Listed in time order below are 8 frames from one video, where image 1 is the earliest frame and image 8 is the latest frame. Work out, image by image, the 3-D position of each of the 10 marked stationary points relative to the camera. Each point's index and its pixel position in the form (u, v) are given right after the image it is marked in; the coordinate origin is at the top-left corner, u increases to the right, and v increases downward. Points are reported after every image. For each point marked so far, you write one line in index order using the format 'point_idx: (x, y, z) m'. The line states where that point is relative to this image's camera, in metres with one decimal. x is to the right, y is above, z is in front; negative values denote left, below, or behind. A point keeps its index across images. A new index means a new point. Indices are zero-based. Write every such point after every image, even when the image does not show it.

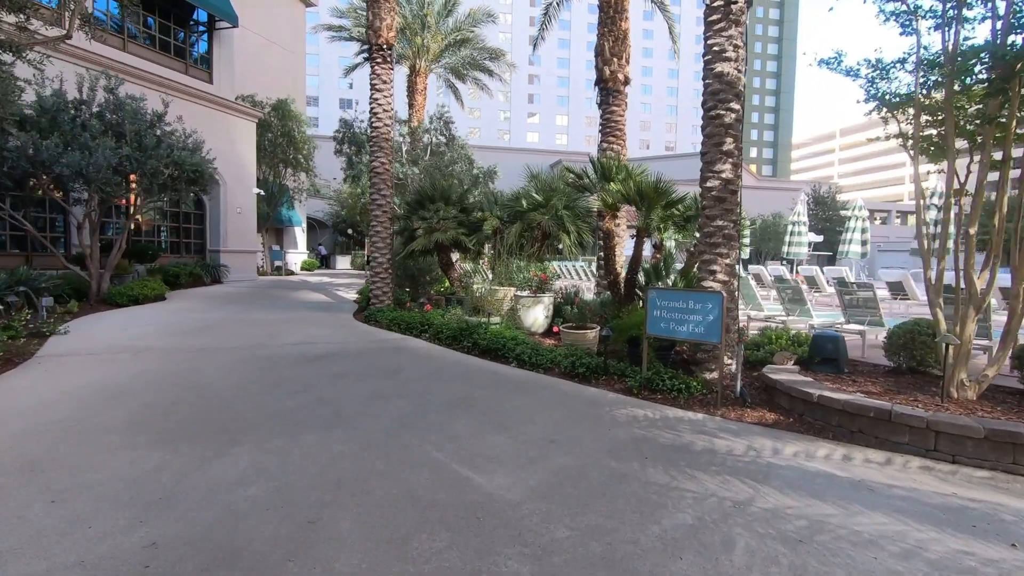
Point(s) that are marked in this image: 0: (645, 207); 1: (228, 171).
0: (+1.9, +1.1, +7.5) m
1: (-10.1, +4.2, +19.1) m
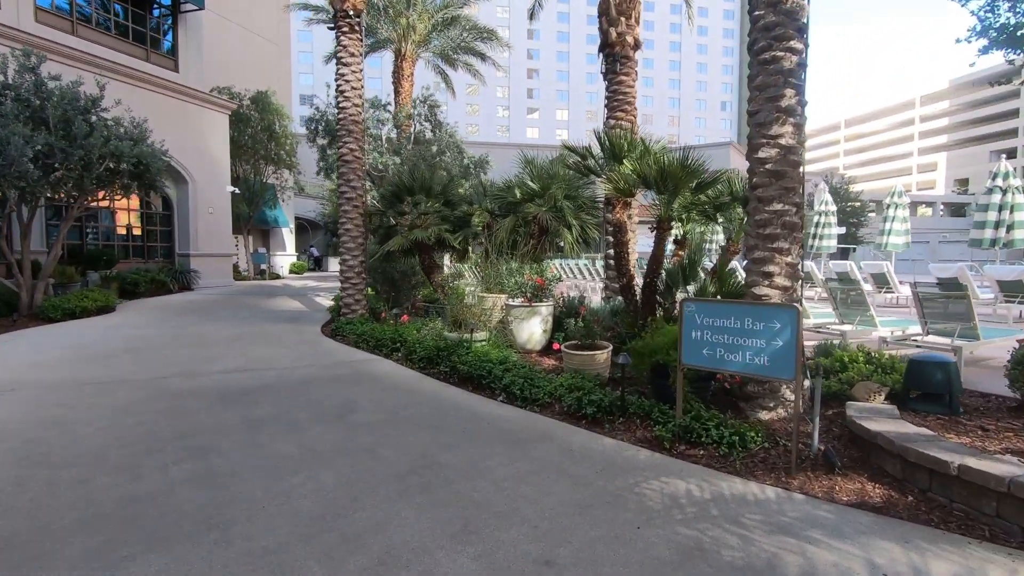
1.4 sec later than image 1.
0: (+1.7, +1.0, +5.8) m
1: (-10.2, +3.9, +17.5) m
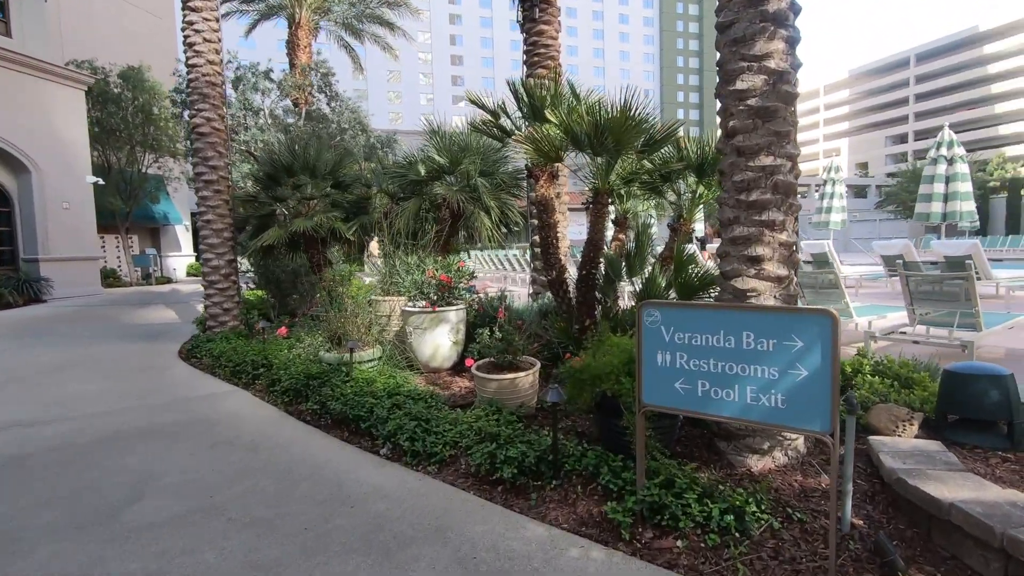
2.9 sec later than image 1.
0: (+0.8, +1.1, +4.3) m
1: (-12.6, +3.6, +14.4) m
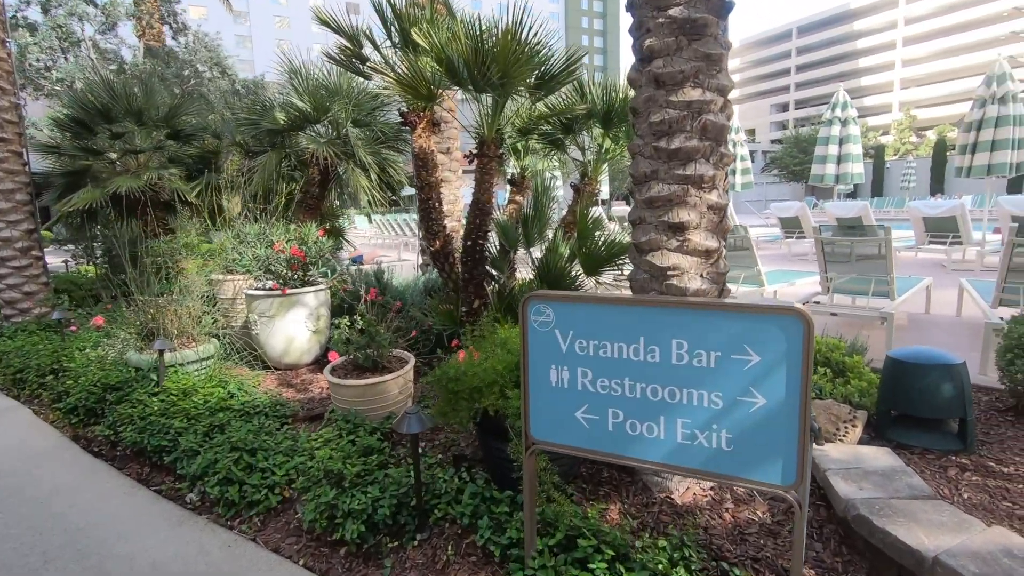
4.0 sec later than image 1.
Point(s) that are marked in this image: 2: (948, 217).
0: (-0.1, +1.2, +3.4) m
1: (-15.0, +4.0, +11.0) m
2: (+6.8, +1.1, +8.4) m
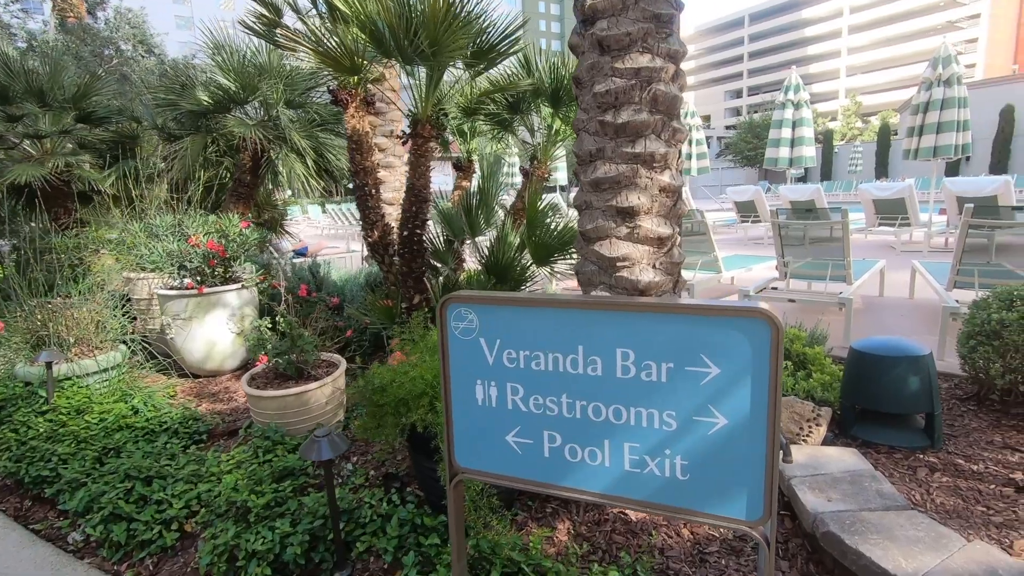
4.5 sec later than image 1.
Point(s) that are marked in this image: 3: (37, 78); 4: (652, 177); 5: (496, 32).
0: (-0.5, +1.3, +3.0) m
1: (-15.9, +3.9, +9.5) m
2: (+6.1, +1.4, +8.5) m
3: (-5.2, +2.3, +5.8) m
4: (+0.6, +0.4, +2.1) m
5: (-0.1, +1.5, +3.2) m
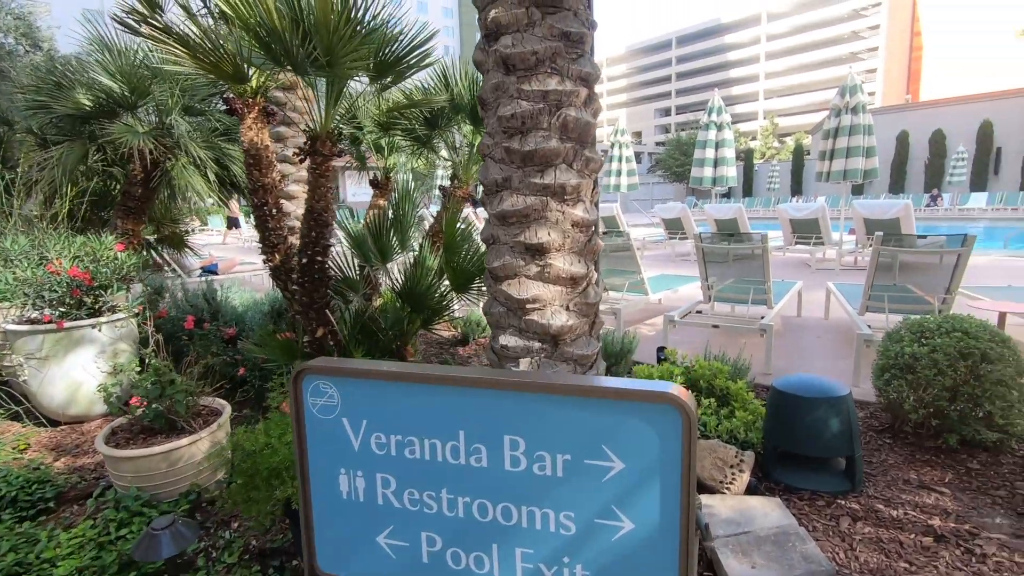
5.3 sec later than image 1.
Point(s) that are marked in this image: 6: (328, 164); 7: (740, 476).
0: (-0.9, +1.1, +2.7) m
1: (-17.0, +3.5, +7.5) m
2: (+5.0, +1.1, +8.9) m
3: (-5.9, +2.0, +5.0) m
4: (+0.2, +0.3, +1.9) m
5: (-0.6, +1.3, +3.0) m
6: (-1.1, +0.7, +3.2) m
7: (+1.0, -0.8, +2.3) m
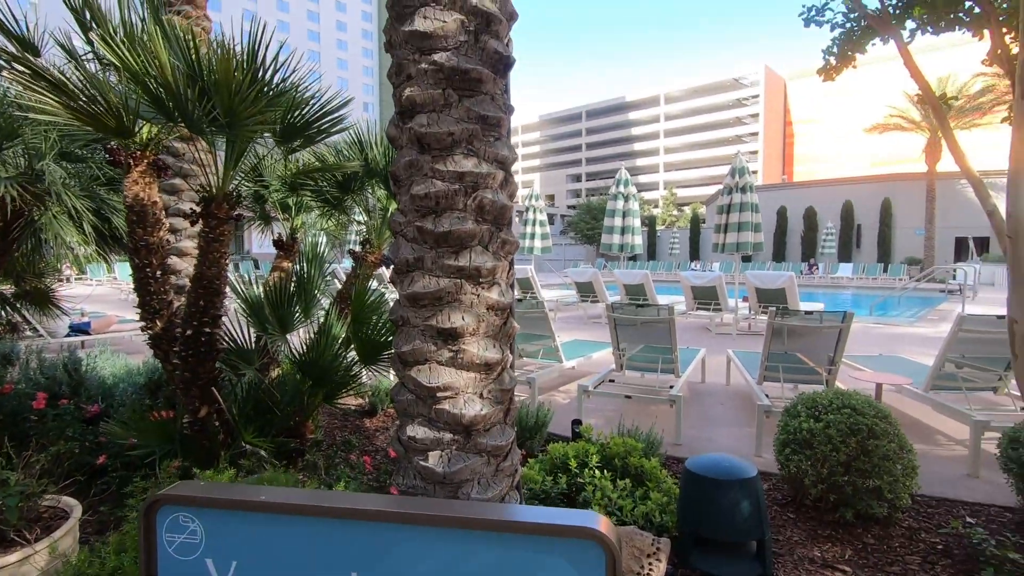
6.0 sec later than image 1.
0: (-1.3, +0.7, +2.5) m
1: (-17.9, +3.0, +5.0) m
2: (+3.5, 0.0, +9.6) m
3: (-6.6, +1.5, +4.1) m
4: (-0.1, 0.0, +1.8) m
5: (-1.1, +0.9, +2.9) m
6: (-1.5, +0.3, +2.9) m
7: (+0.6, -1.1, +2.2) m
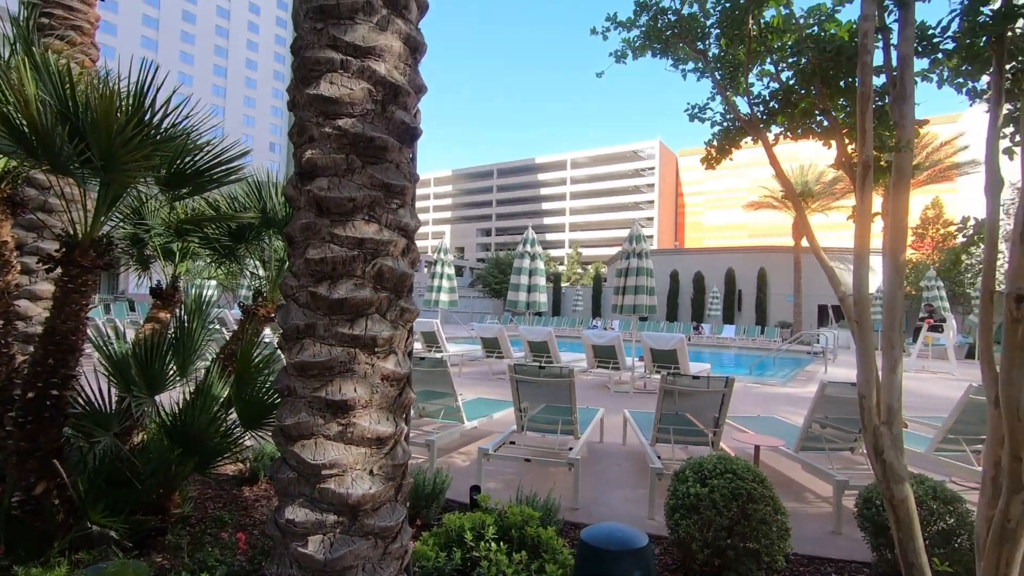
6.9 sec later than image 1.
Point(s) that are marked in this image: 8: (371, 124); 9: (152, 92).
0: (-1.8, +0.5, +2.3) m
1: (-18.5, +3.2, +2.1) m
2: (+1.8, -1.1, +9.9) m
3: (-7.2, +1.4, +3.0) m
4: (-0.5, -0.2, +1.8) m
5: (-1.5, +0.7, +2.7) m
6: (-2.0, +0.1, +2.6) m
7: (+0.1, -1.4, +2.1) m
8: (-0.5, +0.5, +1.8) m
9: (-1.6, +0.9, +2.4) m
